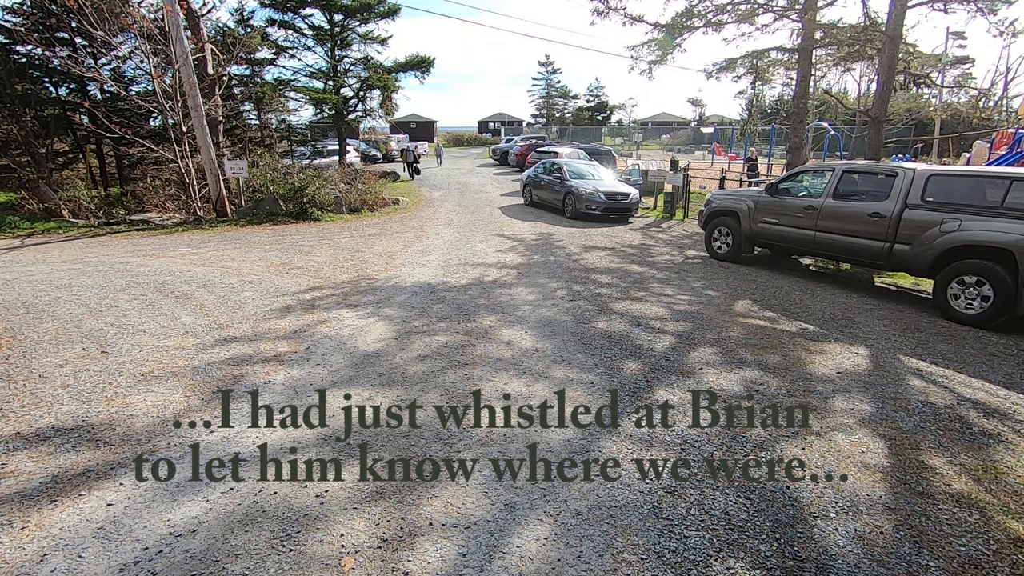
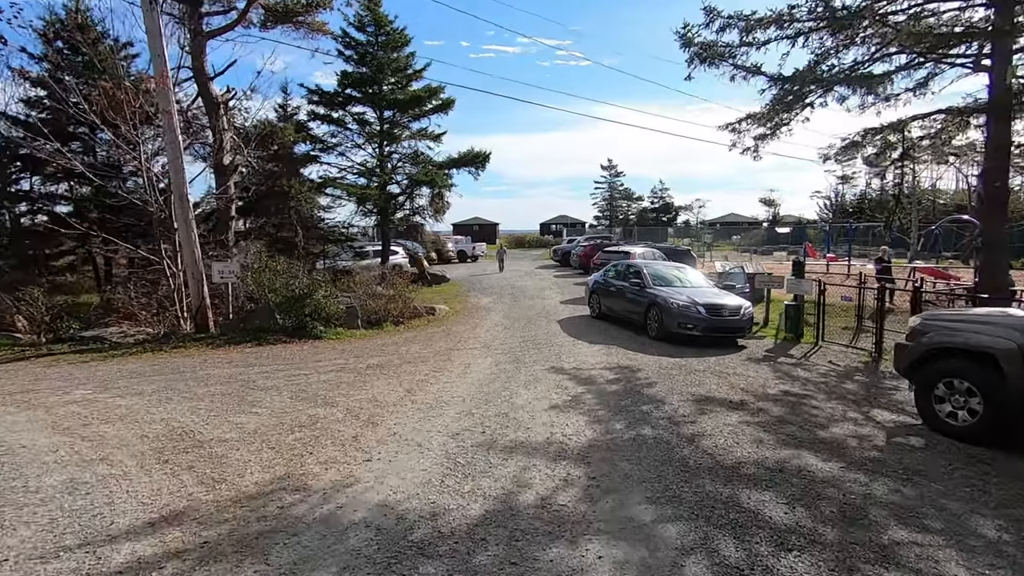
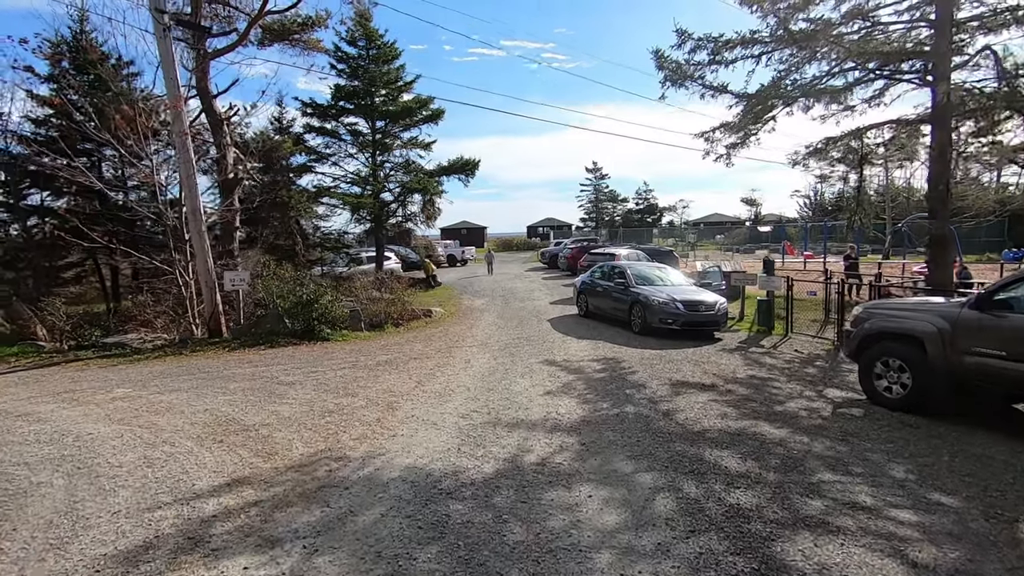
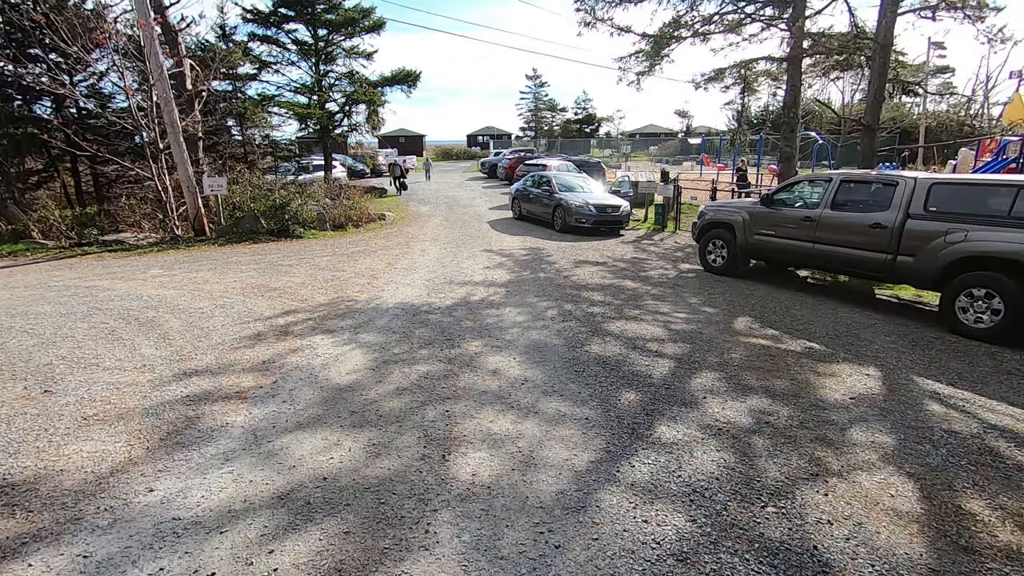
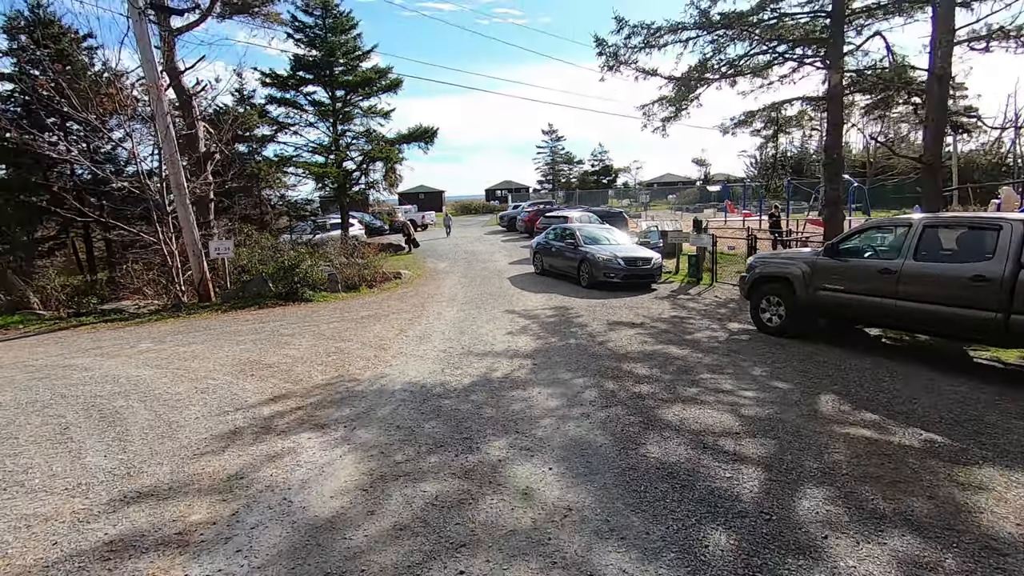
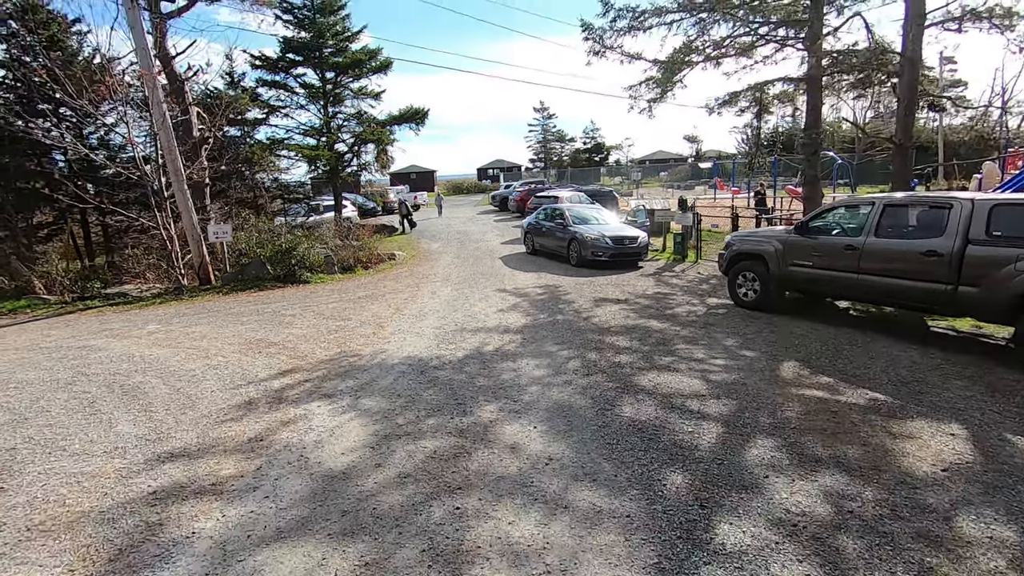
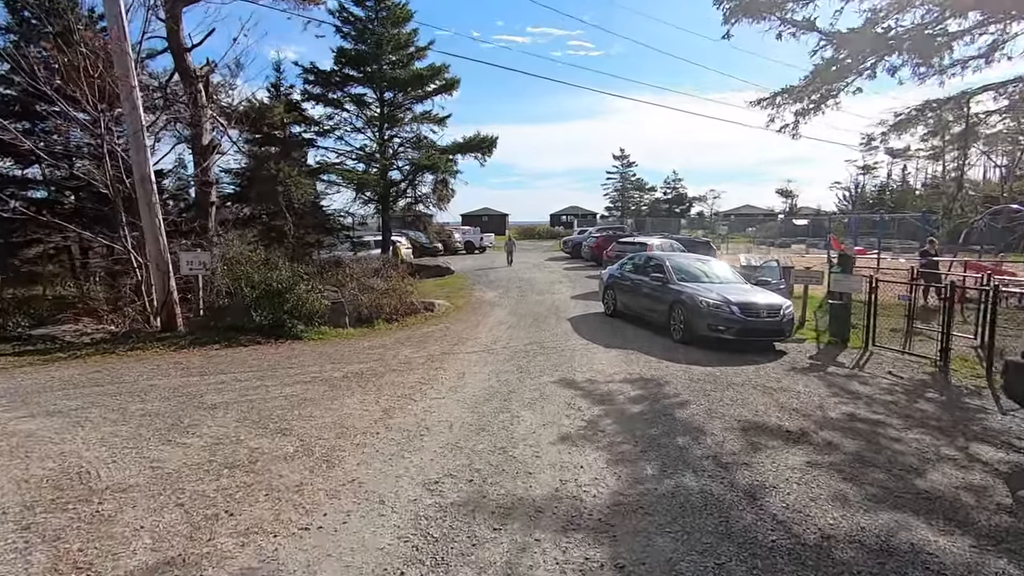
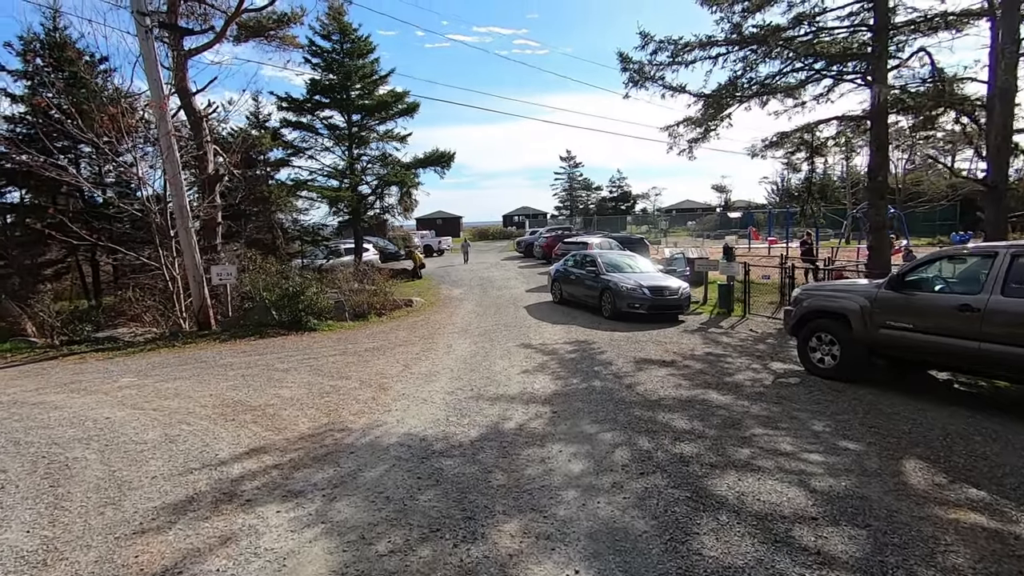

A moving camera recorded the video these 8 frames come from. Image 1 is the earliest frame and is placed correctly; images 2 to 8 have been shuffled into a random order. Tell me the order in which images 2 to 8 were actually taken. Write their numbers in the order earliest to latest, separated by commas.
4, 6, 5, 8, 3, 2, 7
